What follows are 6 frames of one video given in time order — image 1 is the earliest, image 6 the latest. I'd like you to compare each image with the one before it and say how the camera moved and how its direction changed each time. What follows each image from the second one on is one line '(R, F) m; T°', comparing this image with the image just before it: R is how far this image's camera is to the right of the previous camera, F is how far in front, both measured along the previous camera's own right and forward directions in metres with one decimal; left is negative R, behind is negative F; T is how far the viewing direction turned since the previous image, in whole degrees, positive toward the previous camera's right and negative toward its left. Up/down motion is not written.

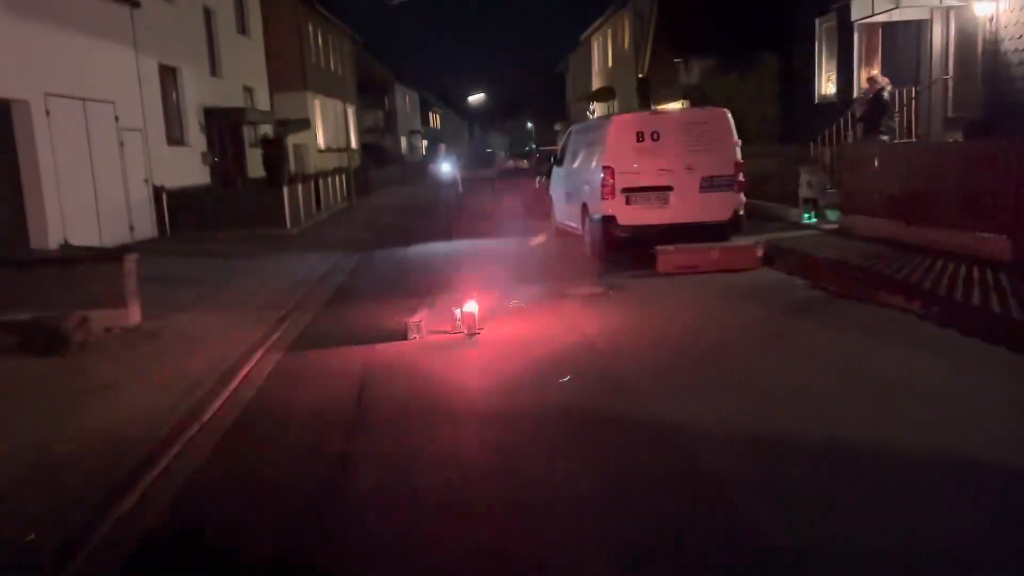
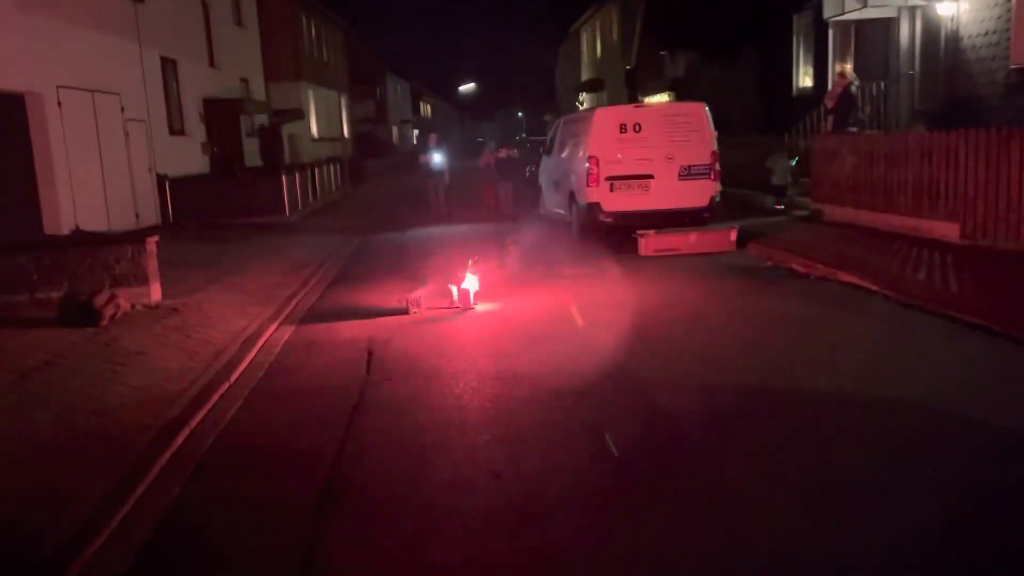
(0.0, -0.9) m; +1°
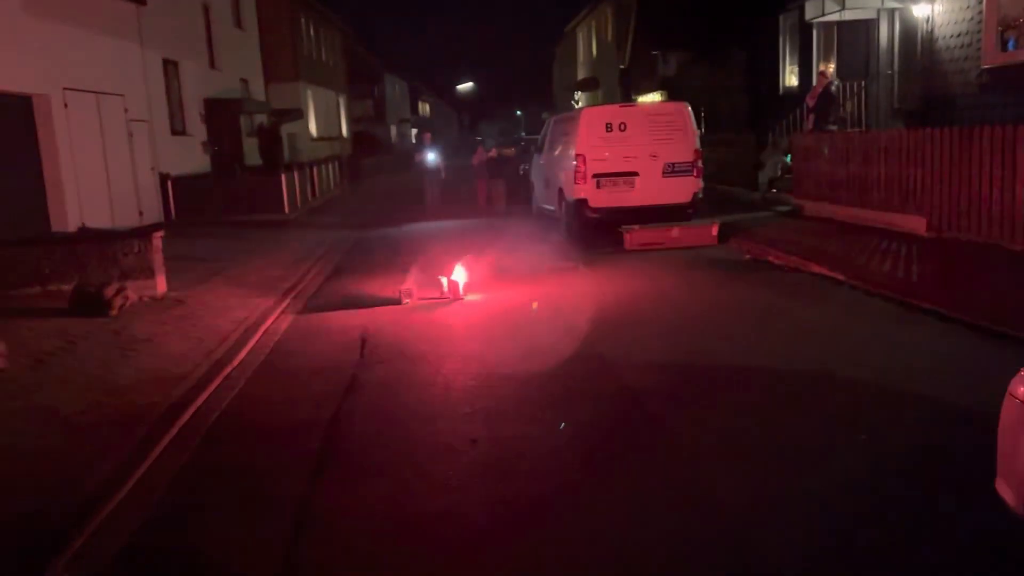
(+0.1, -0.5) m; 0°
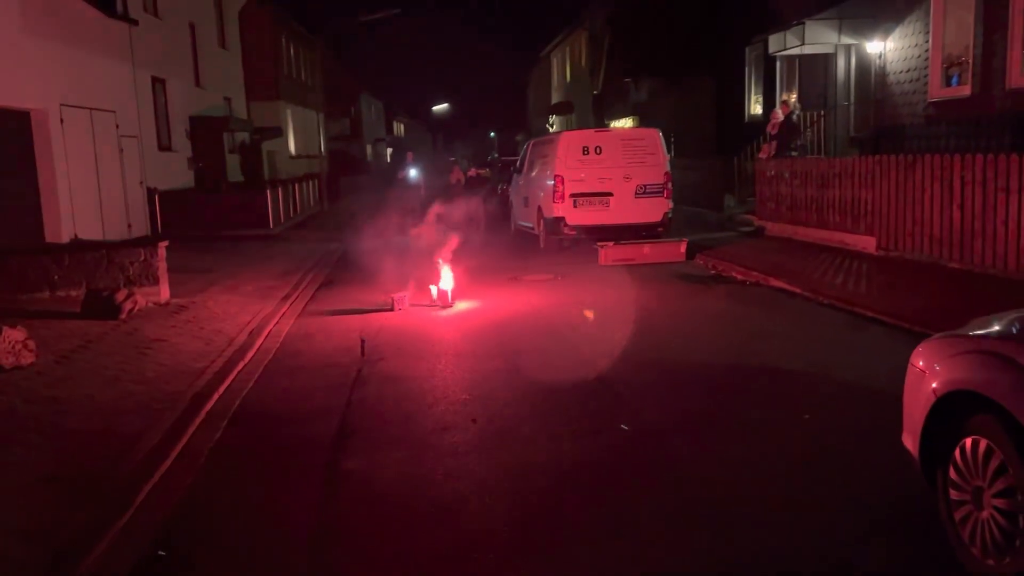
(-0.2, -0.9) m; +2°
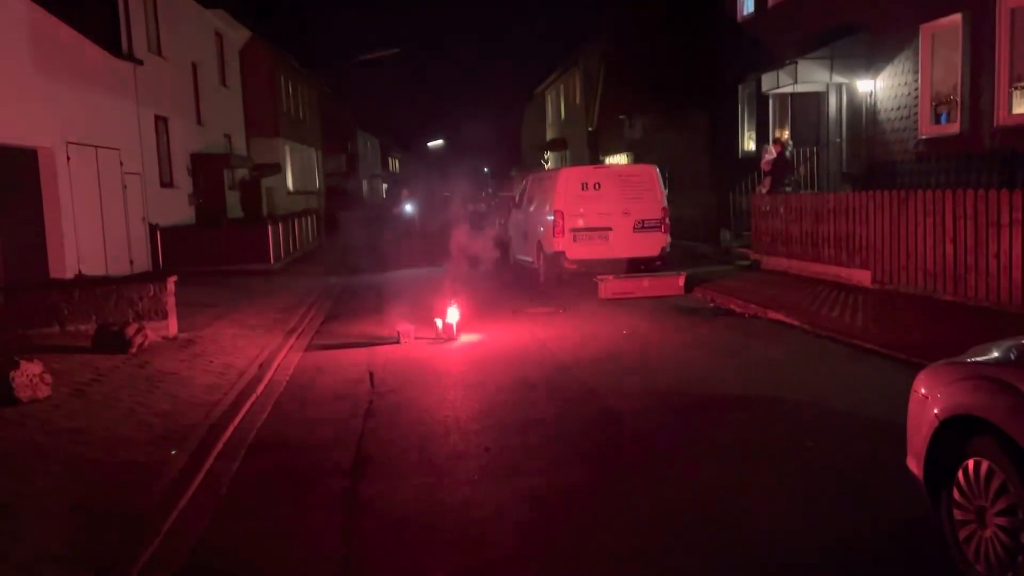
(-0.1, -0.2) m; 0°
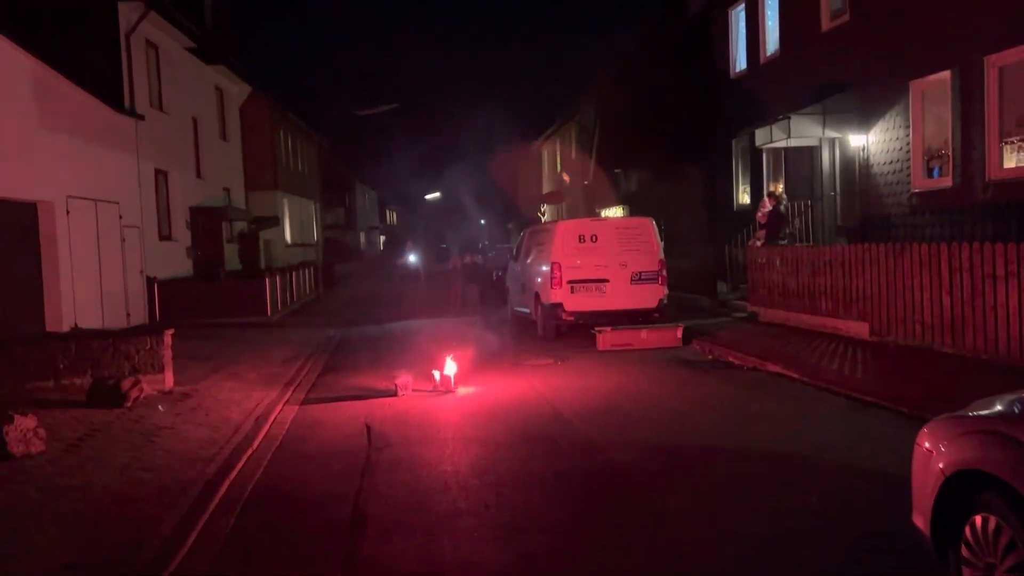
(0.0, 0.0) m; 0°
